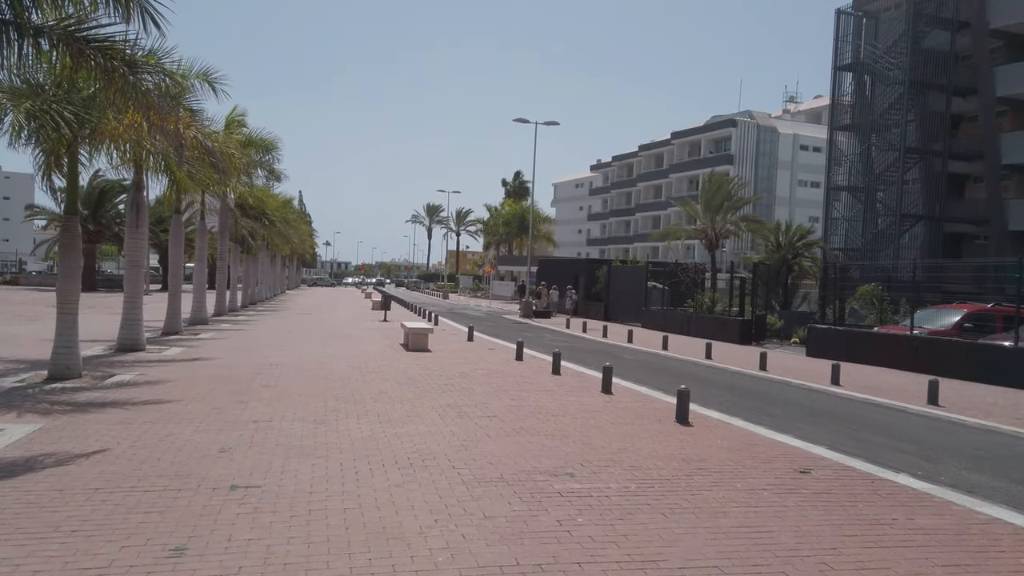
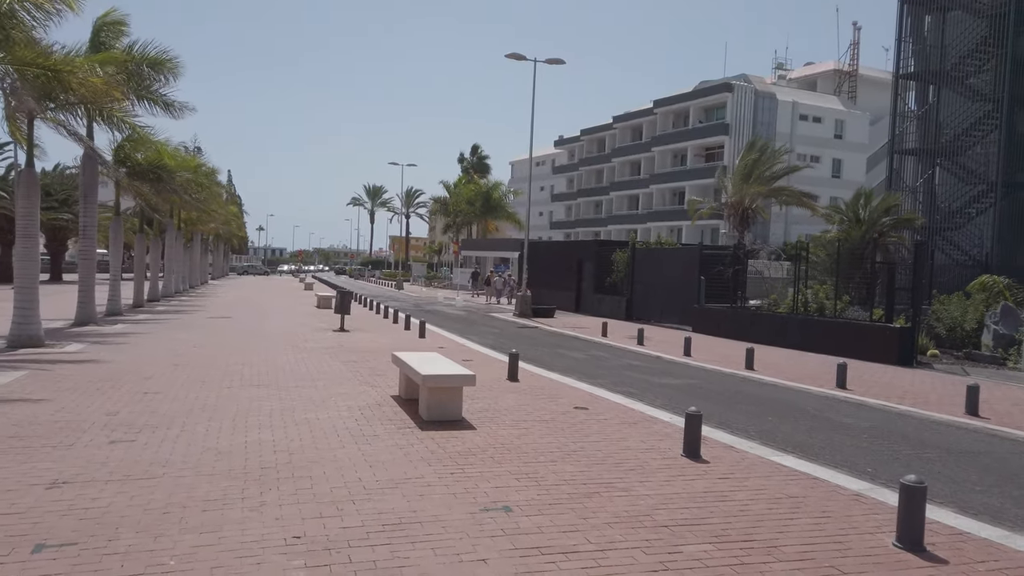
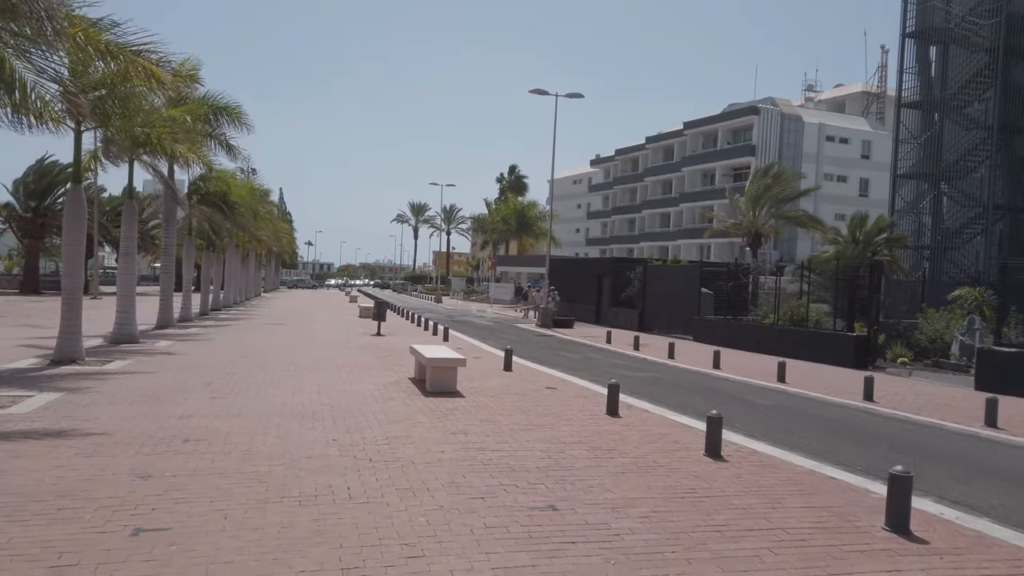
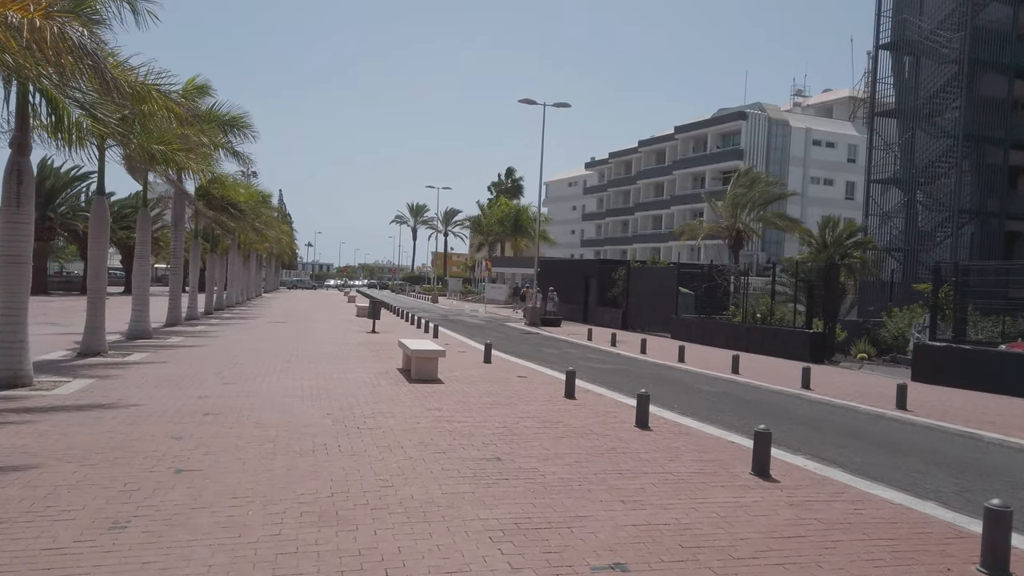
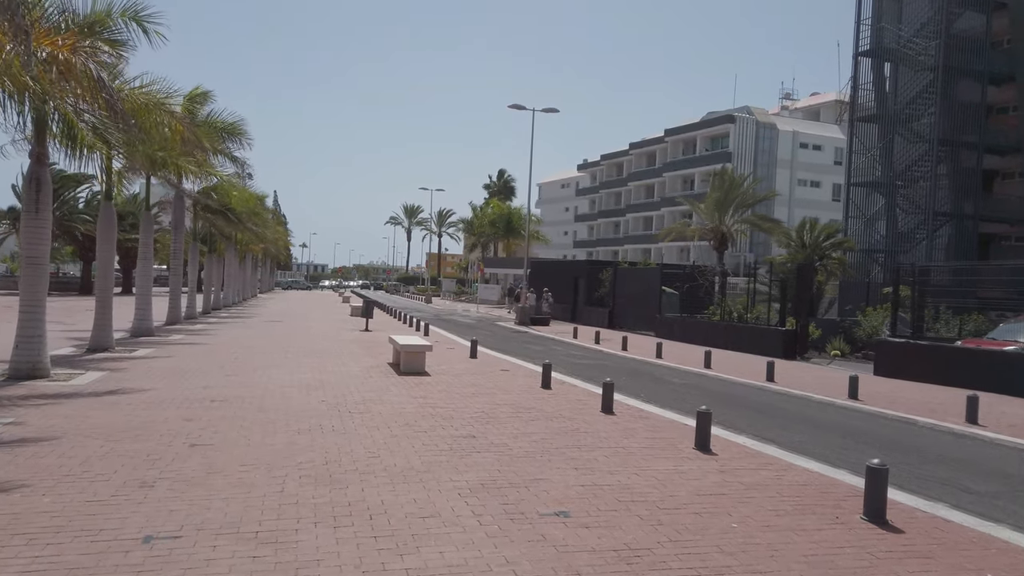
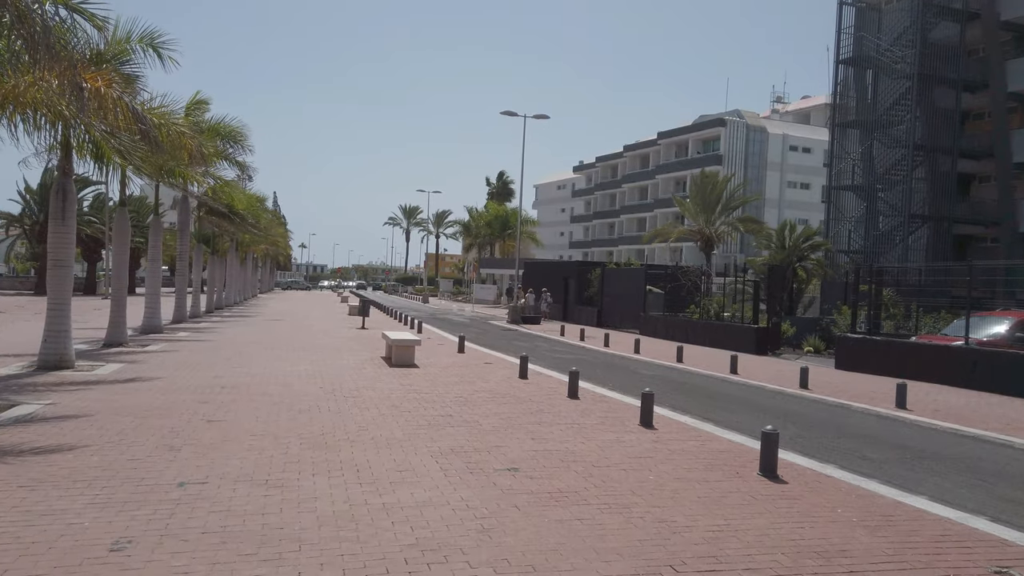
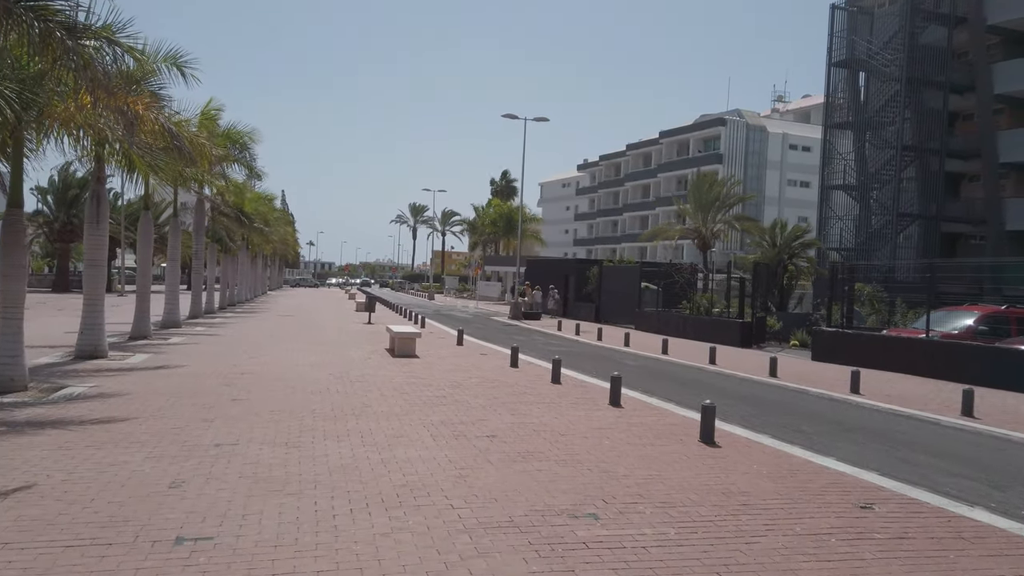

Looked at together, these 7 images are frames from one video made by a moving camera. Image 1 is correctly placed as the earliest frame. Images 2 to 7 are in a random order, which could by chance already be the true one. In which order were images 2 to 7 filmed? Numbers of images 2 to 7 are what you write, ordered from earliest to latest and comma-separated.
7, 6, 5, 4, 3, 2
